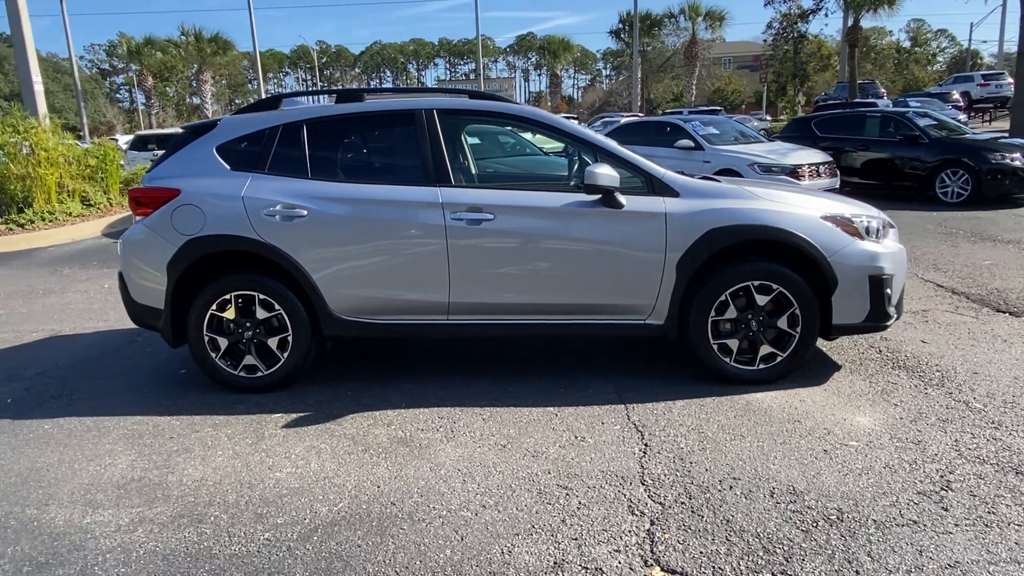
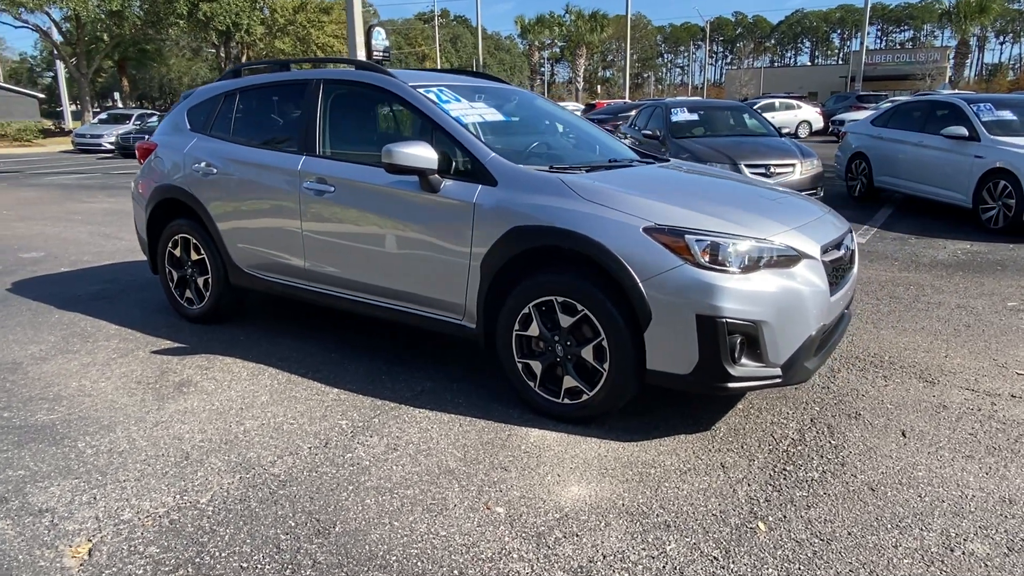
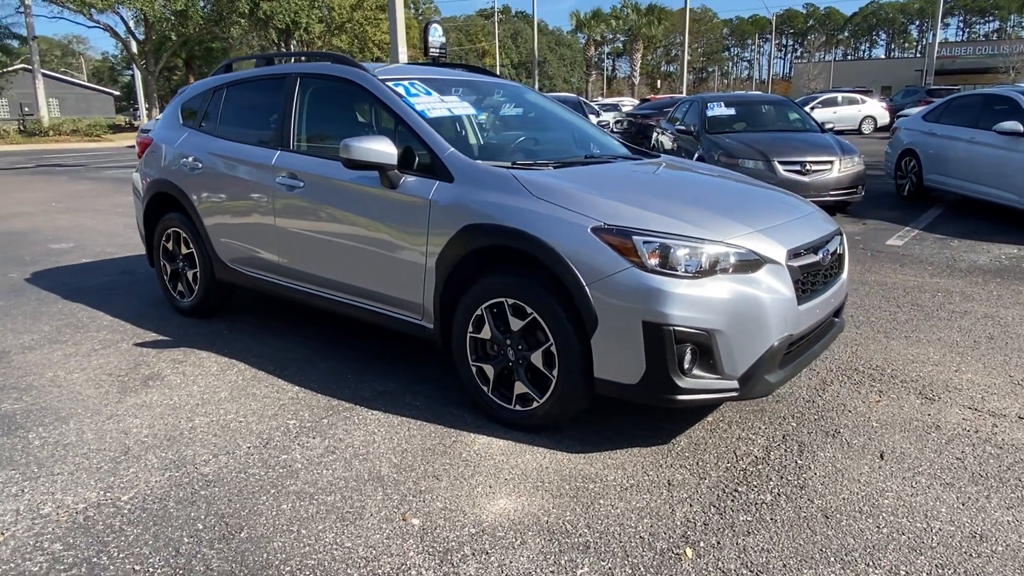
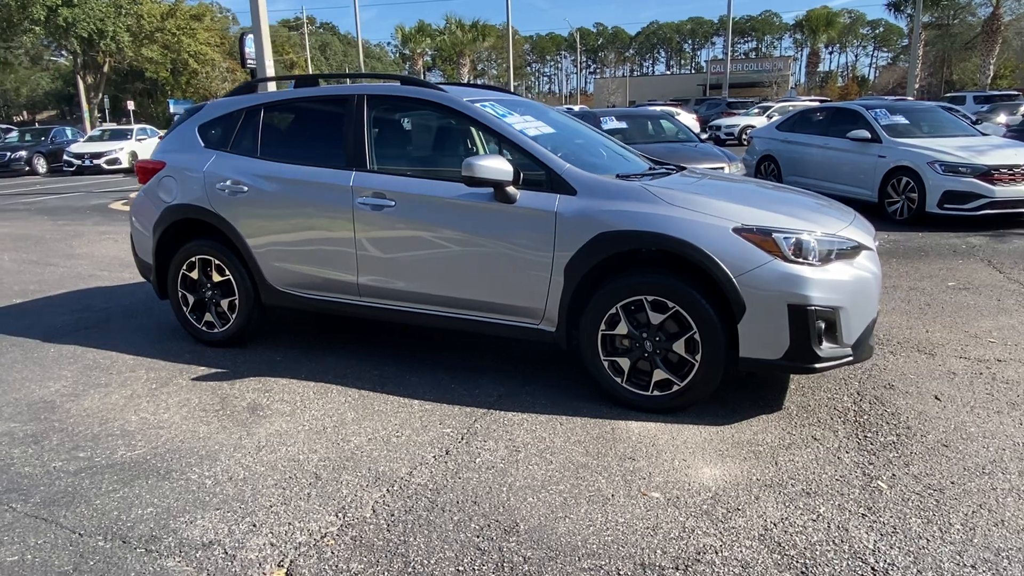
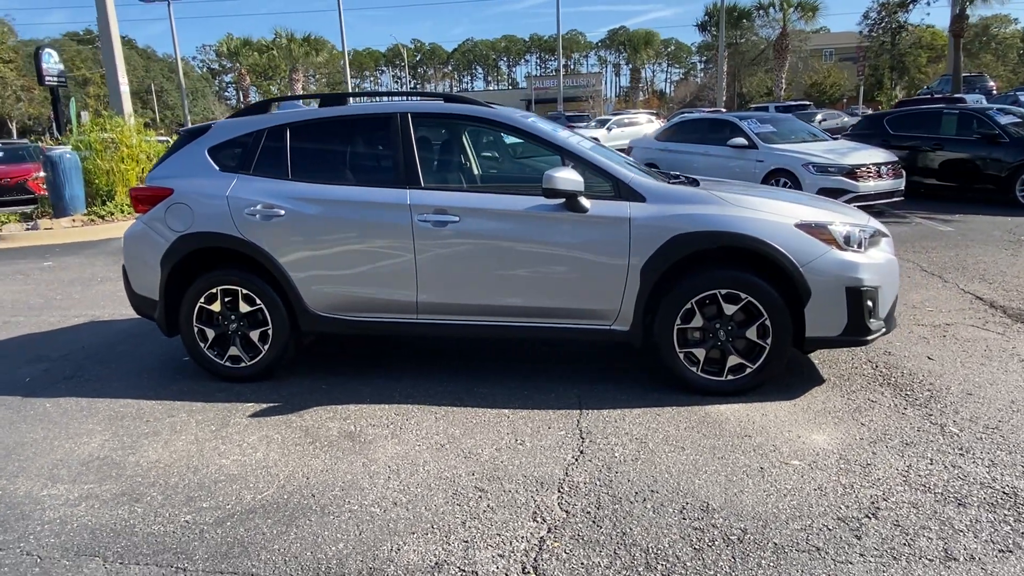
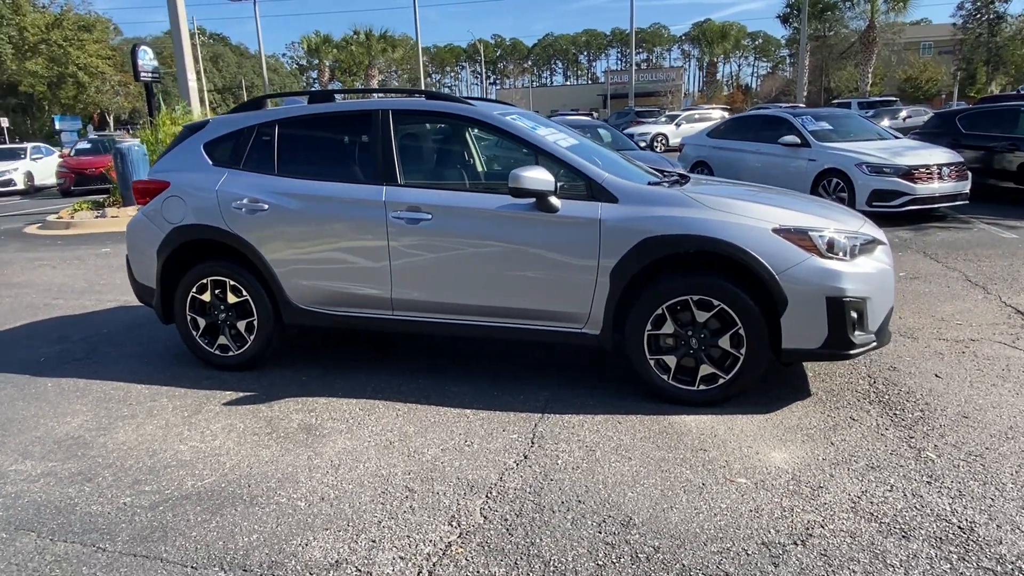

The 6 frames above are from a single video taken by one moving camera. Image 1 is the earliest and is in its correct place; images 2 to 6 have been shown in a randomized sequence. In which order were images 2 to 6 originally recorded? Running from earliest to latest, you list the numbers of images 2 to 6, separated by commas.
5, 6, 4, 2, 3
